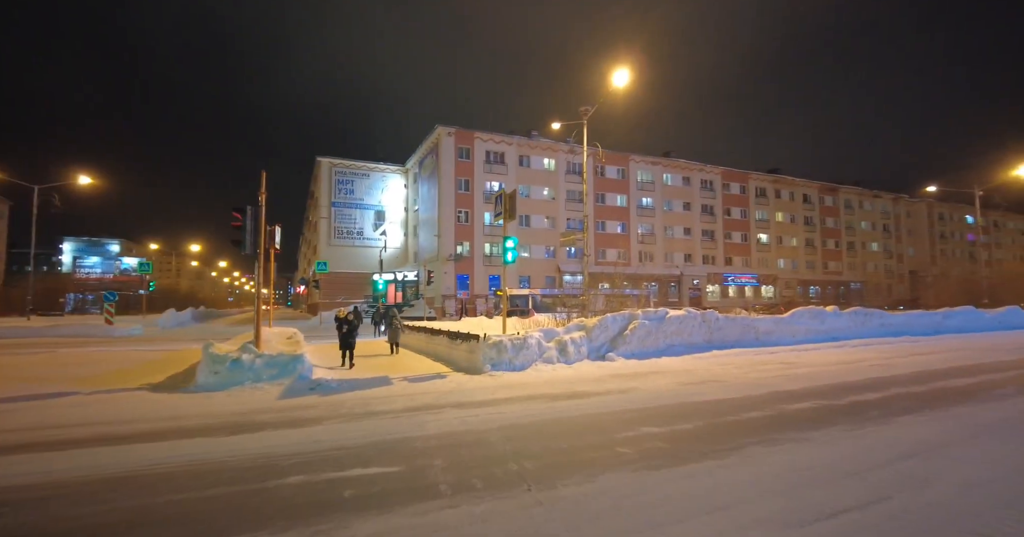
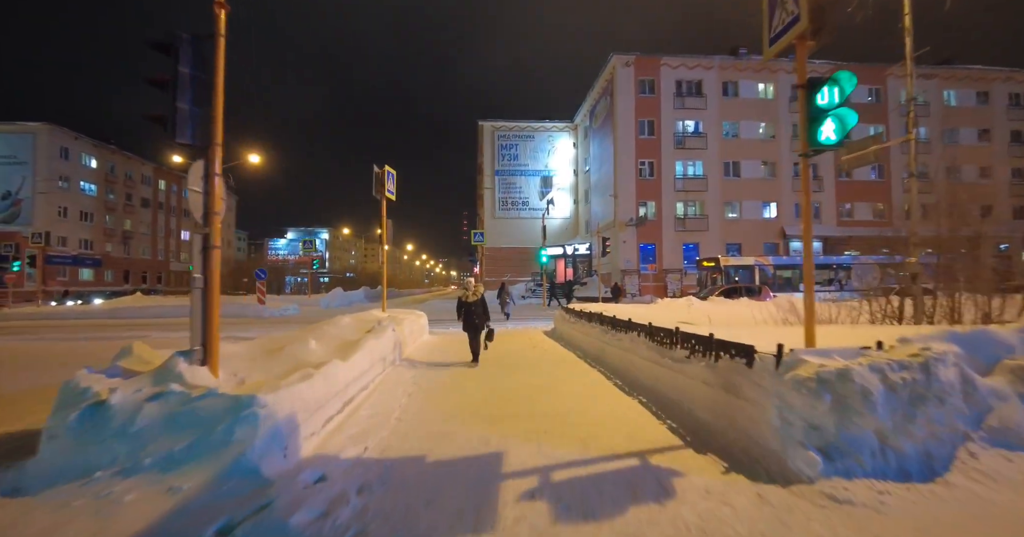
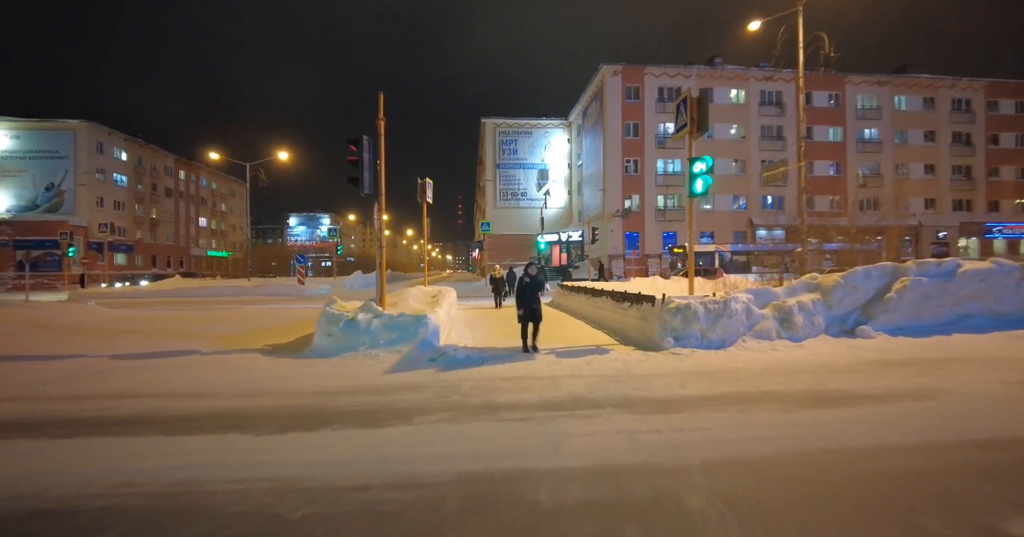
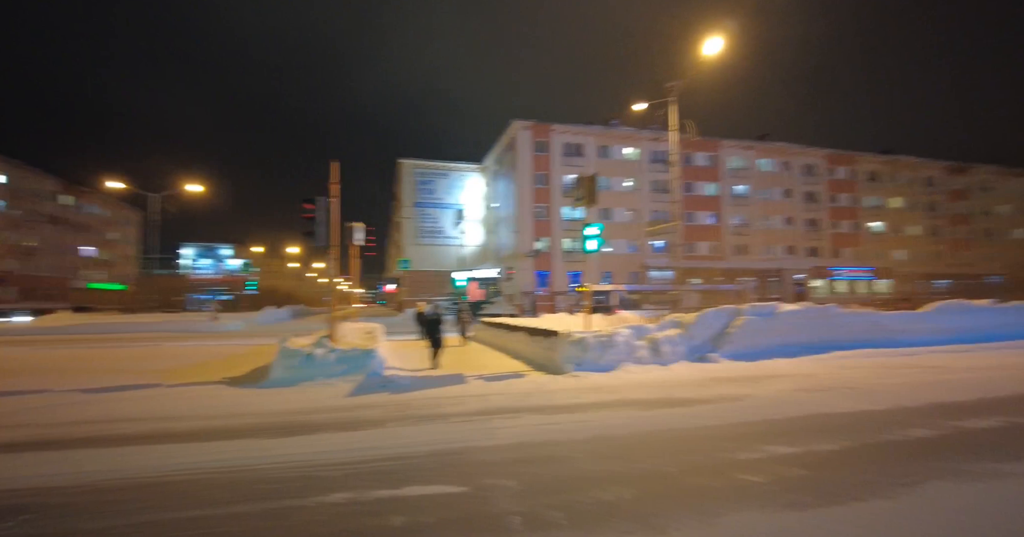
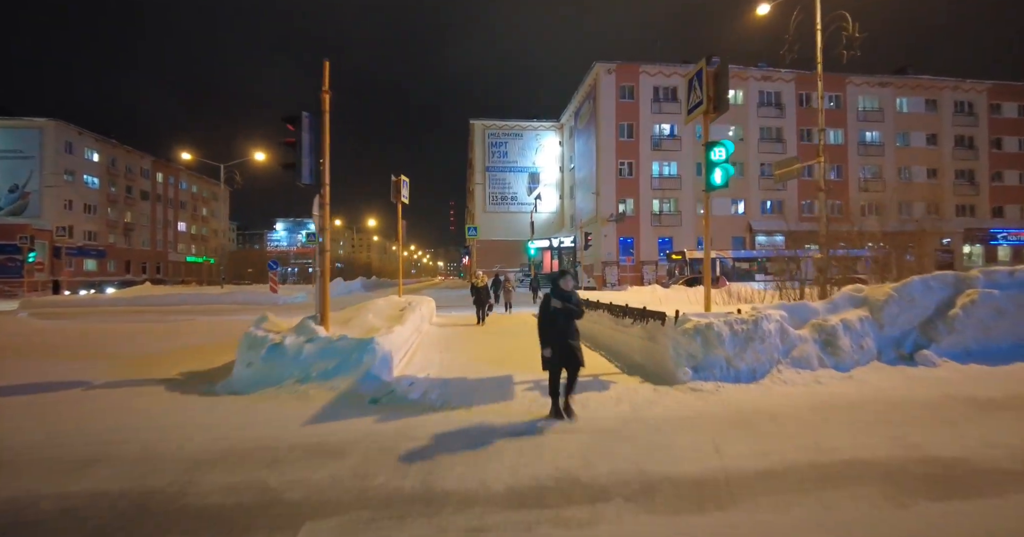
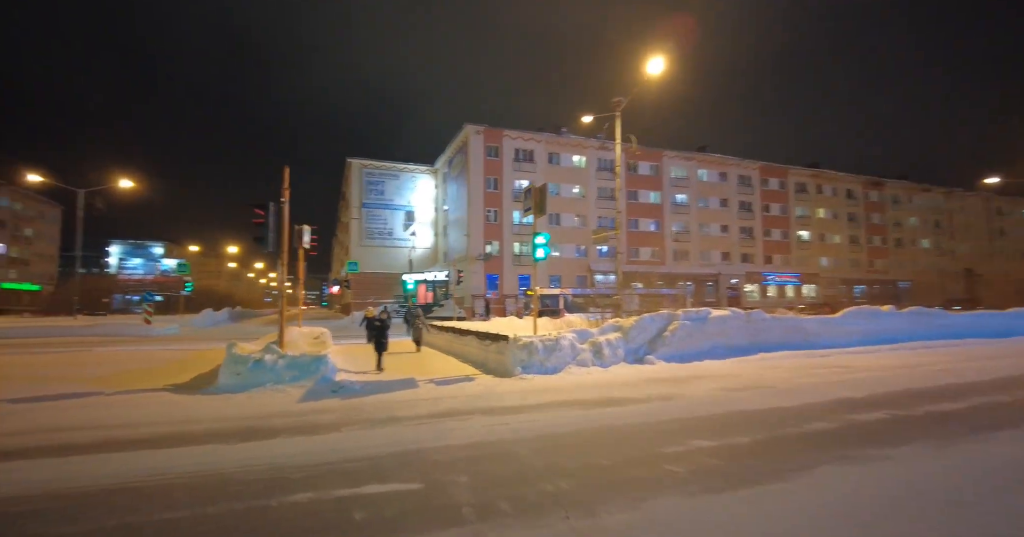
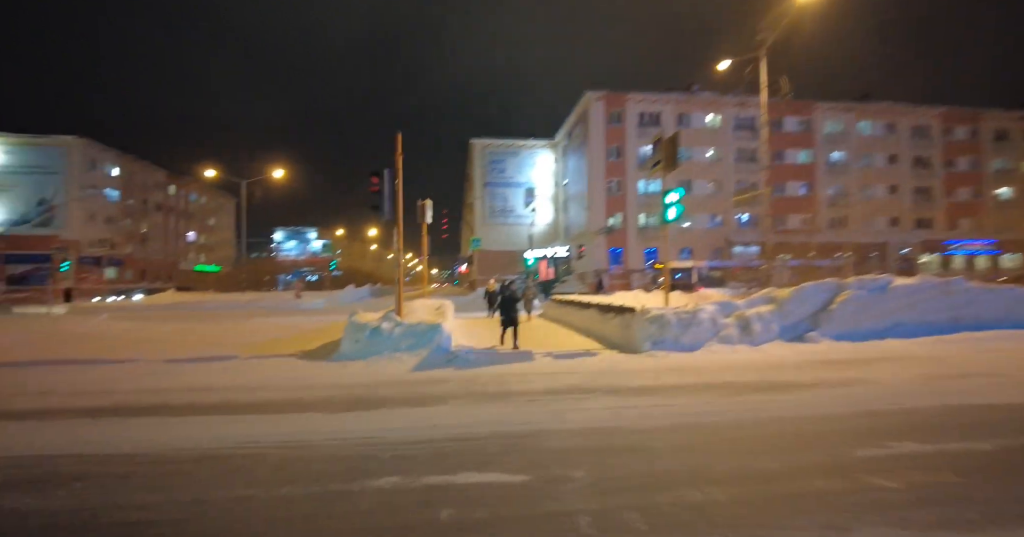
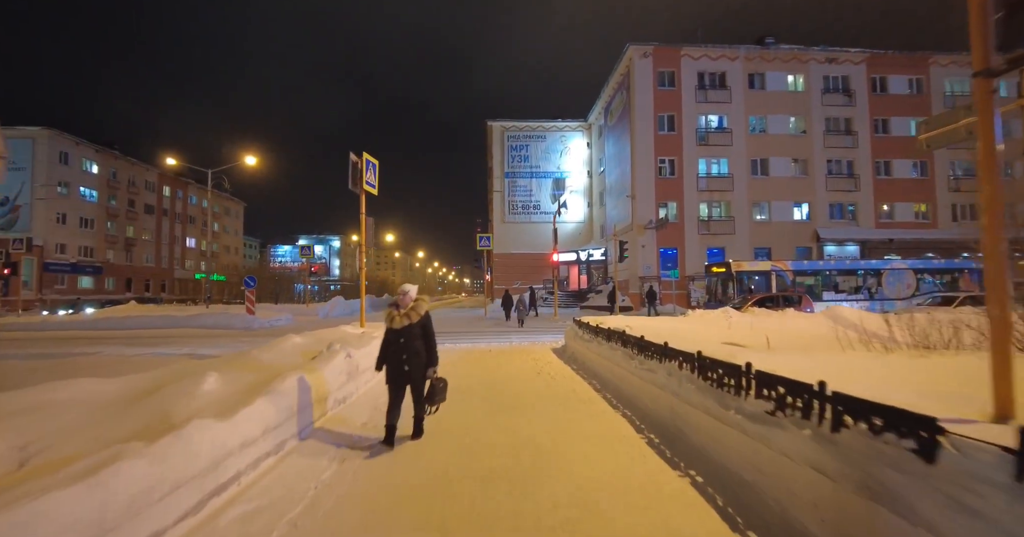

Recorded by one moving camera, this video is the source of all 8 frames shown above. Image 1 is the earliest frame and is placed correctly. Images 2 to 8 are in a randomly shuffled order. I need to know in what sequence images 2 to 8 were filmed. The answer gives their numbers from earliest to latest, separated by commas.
6, 4, 7, 3, 5, 2, 8
